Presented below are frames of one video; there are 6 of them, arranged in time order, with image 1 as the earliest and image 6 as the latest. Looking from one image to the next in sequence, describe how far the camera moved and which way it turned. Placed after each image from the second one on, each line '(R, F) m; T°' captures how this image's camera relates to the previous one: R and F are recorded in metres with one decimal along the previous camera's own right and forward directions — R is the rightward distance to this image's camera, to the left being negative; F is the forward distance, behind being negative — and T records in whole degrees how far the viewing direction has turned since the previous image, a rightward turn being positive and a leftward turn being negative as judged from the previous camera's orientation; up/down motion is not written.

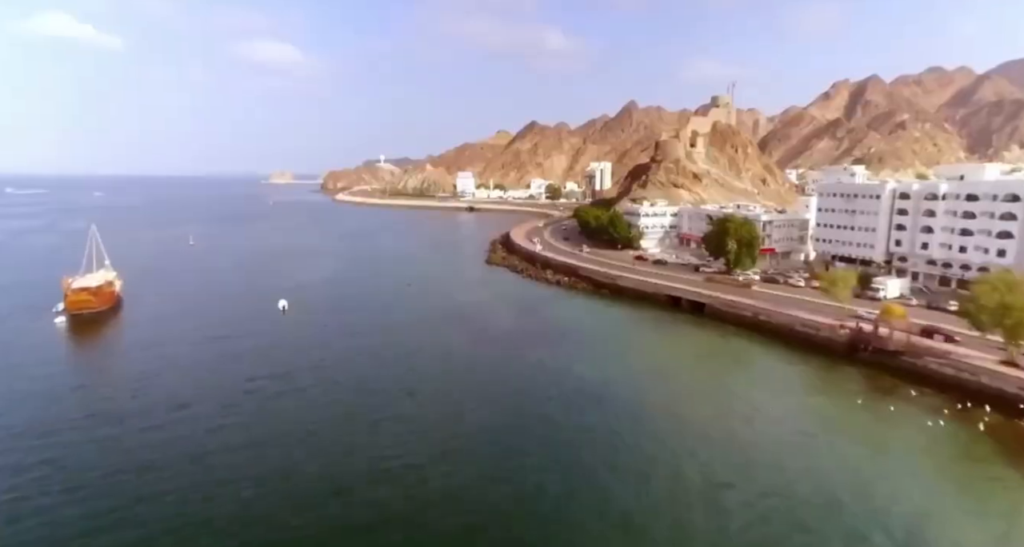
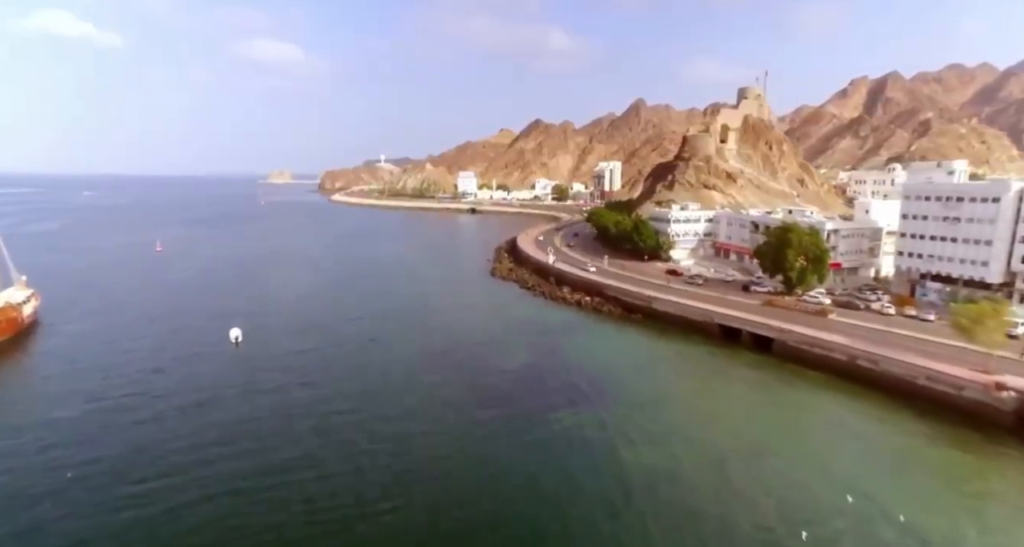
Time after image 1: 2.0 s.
(-0.7, +8.9) m; 0°
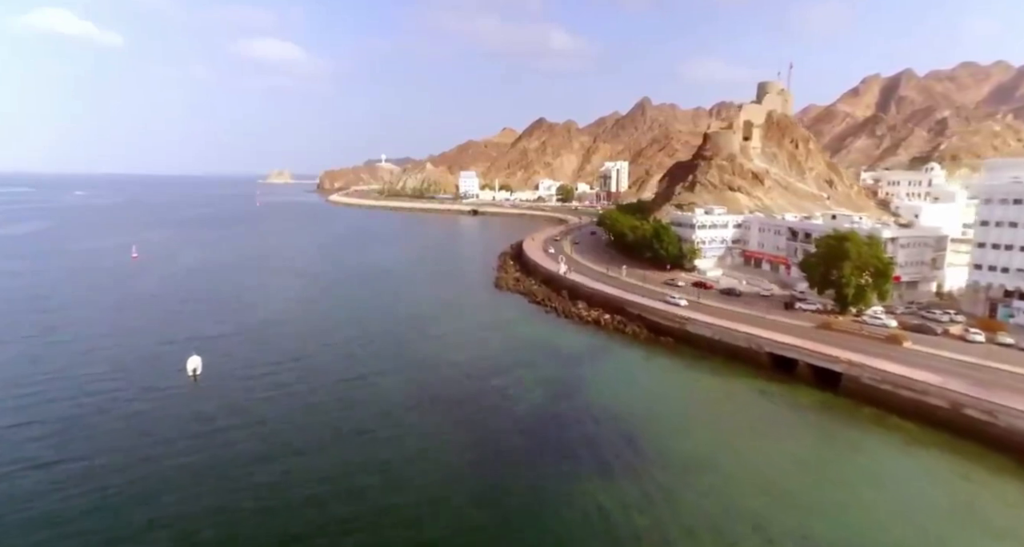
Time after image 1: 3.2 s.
(-0.5, +5.5) m; 0°
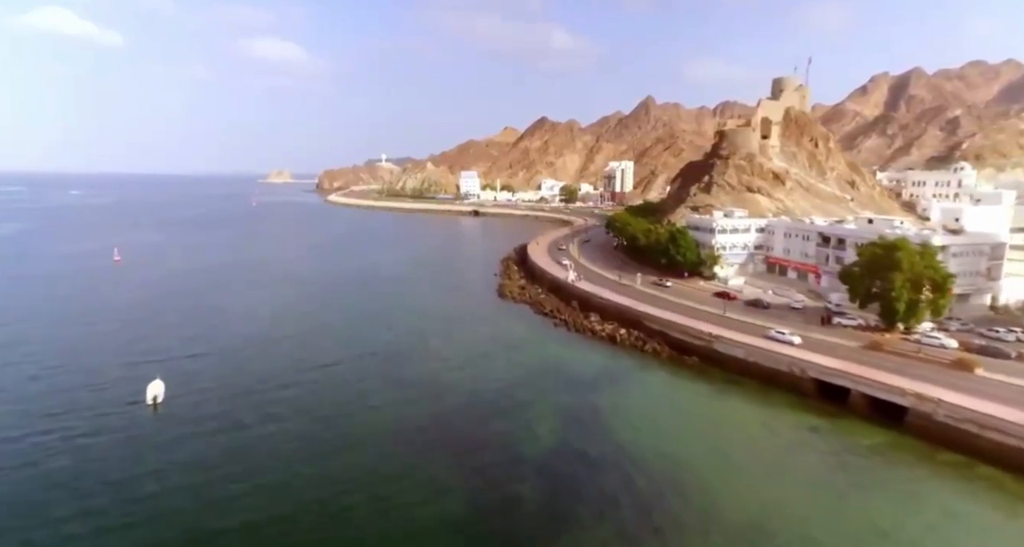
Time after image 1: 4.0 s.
(-0.4, +3.7) m; 0°
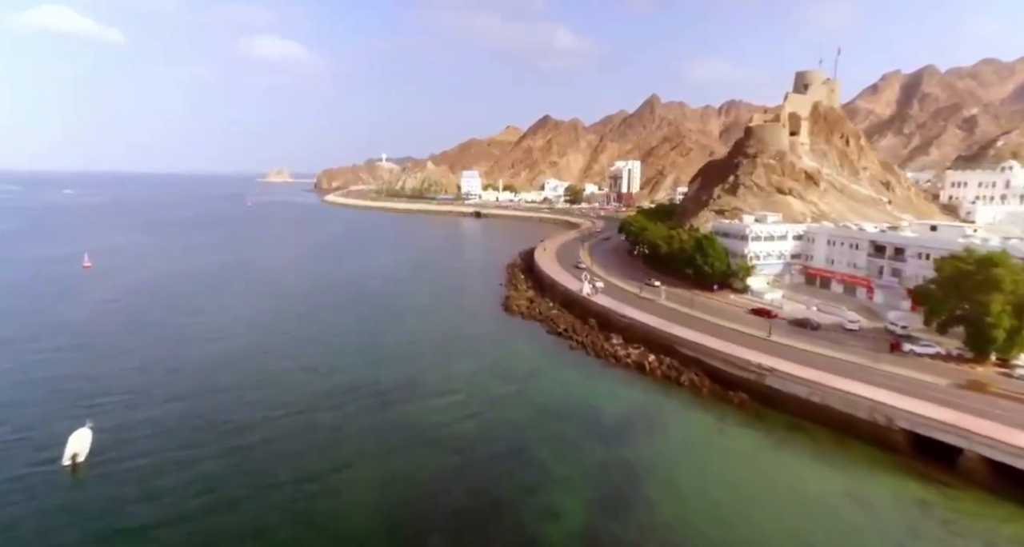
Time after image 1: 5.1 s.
(-0.5, +5.1) m; 0°
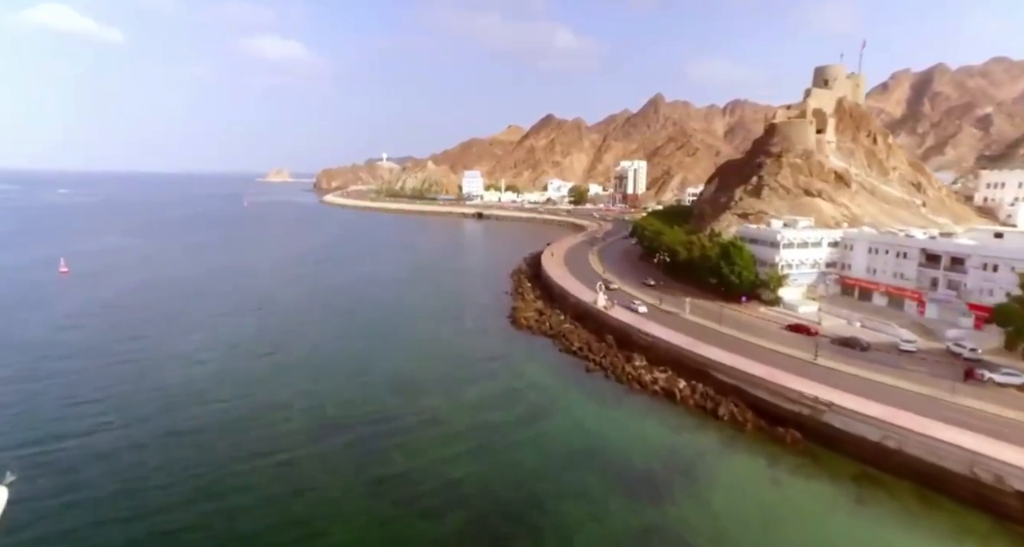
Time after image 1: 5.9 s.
(-0.5, +3.8) m; 0°
